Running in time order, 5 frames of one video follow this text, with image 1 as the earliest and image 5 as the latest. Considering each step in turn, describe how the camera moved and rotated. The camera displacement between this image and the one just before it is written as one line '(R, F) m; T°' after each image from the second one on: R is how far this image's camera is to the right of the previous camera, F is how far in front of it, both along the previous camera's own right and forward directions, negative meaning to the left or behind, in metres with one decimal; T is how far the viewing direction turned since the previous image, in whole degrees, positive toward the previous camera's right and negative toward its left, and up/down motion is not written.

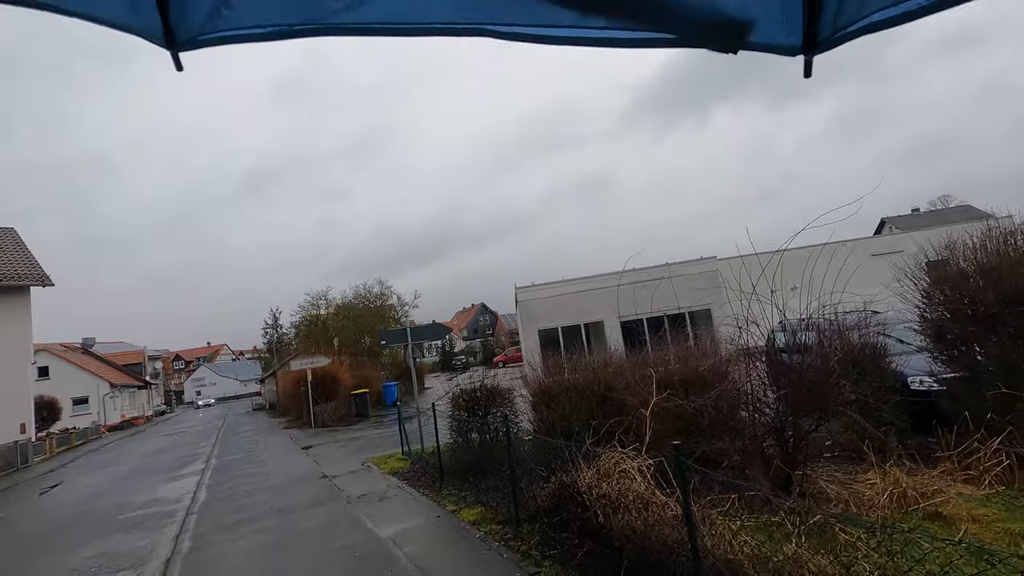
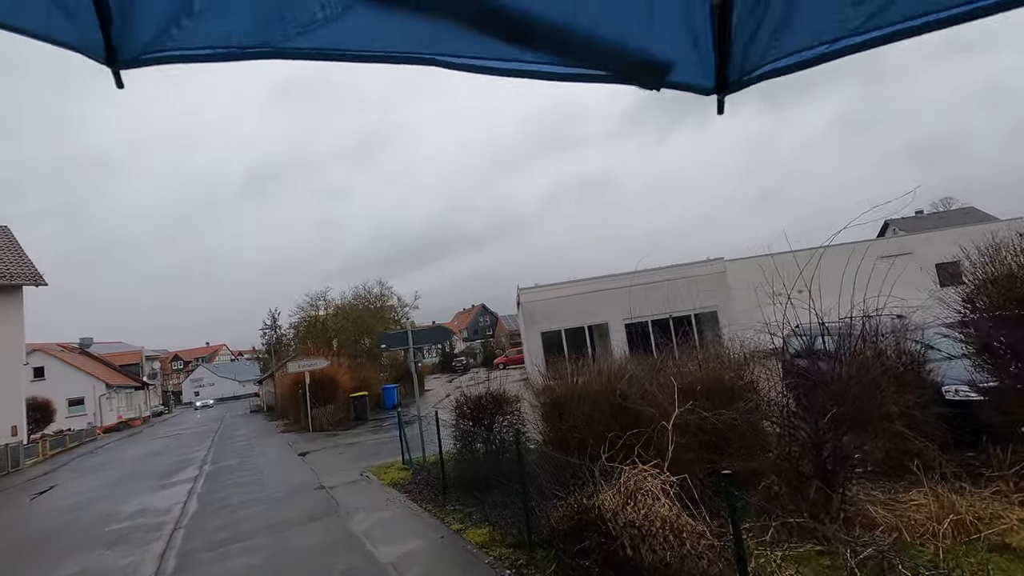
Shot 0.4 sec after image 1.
(-0.1, +0.4) m; 0°
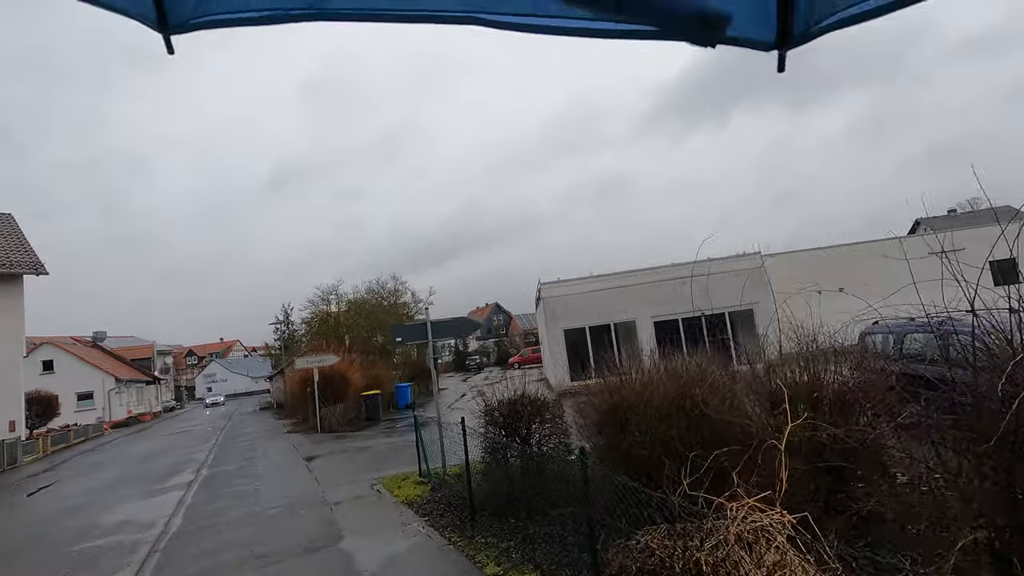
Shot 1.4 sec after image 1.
(-0.3, +1.3) m; -1°
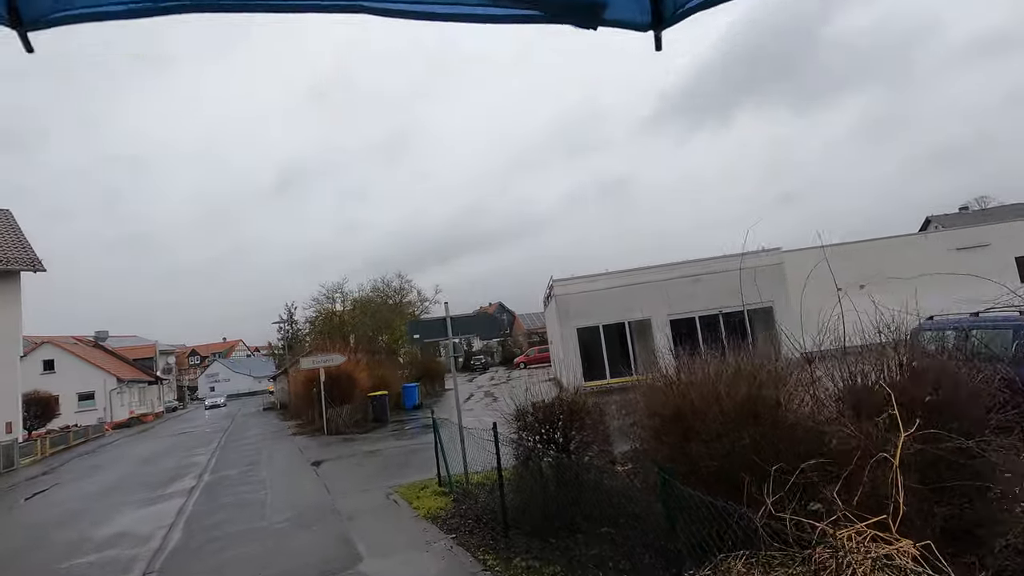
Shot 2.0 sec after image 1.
(-0.3, +0.6) m; 0°
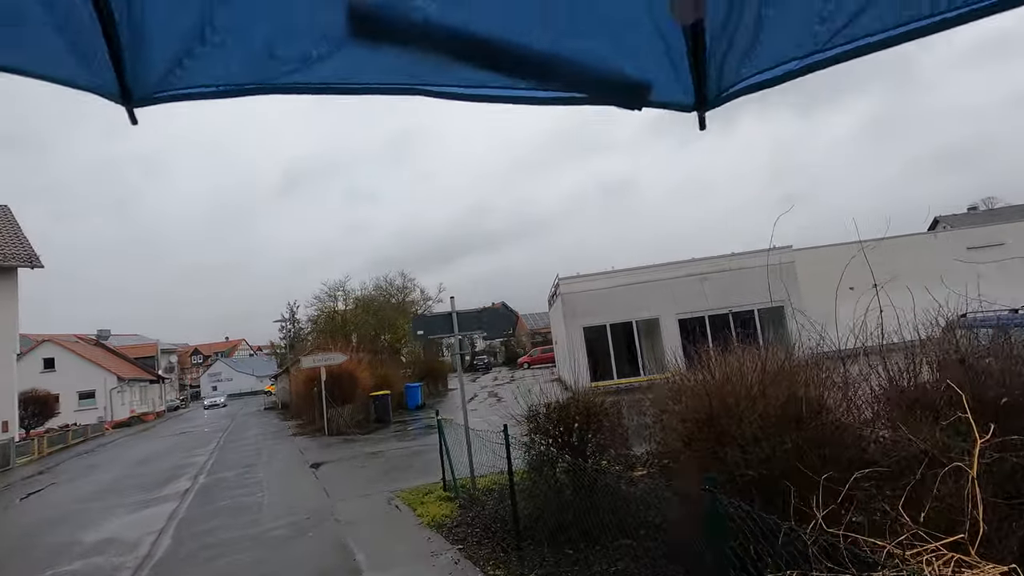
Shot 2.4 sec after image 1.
(-0.1, +0.4) m; 0°
